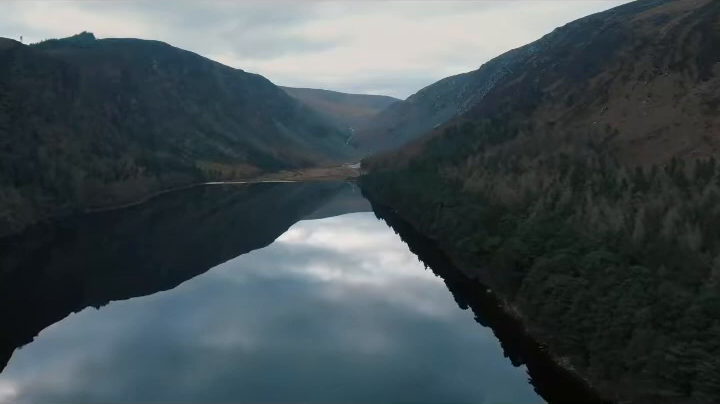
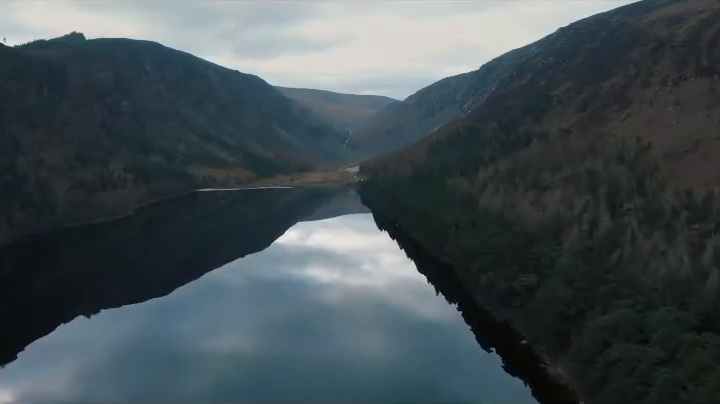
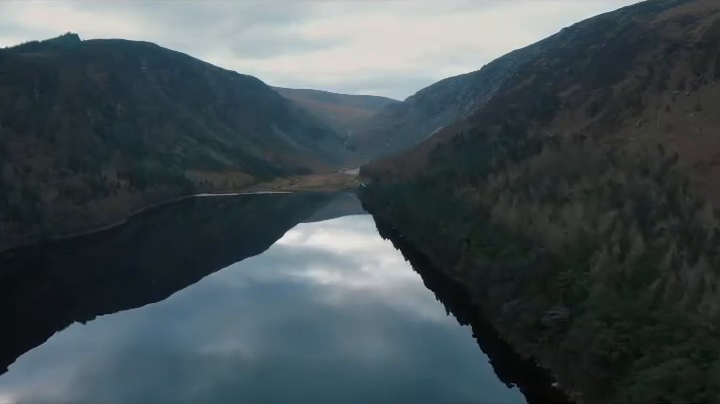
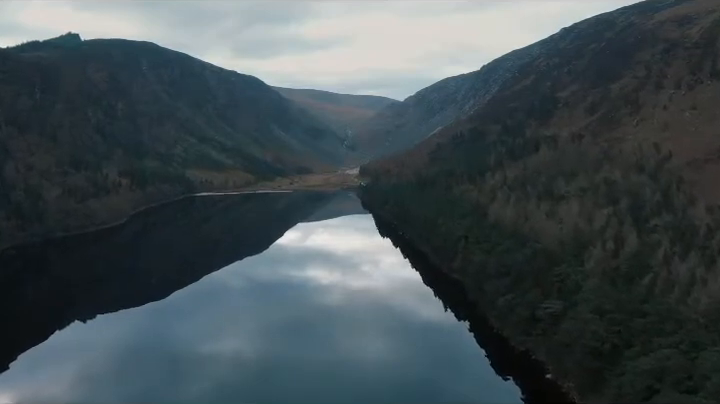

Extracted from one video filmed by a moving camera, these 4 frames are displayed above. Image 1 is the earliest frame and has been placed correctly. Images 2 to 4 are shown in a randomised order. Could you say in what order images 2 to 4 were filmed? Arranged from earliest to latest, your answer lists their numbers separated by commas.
2, 4, 3
